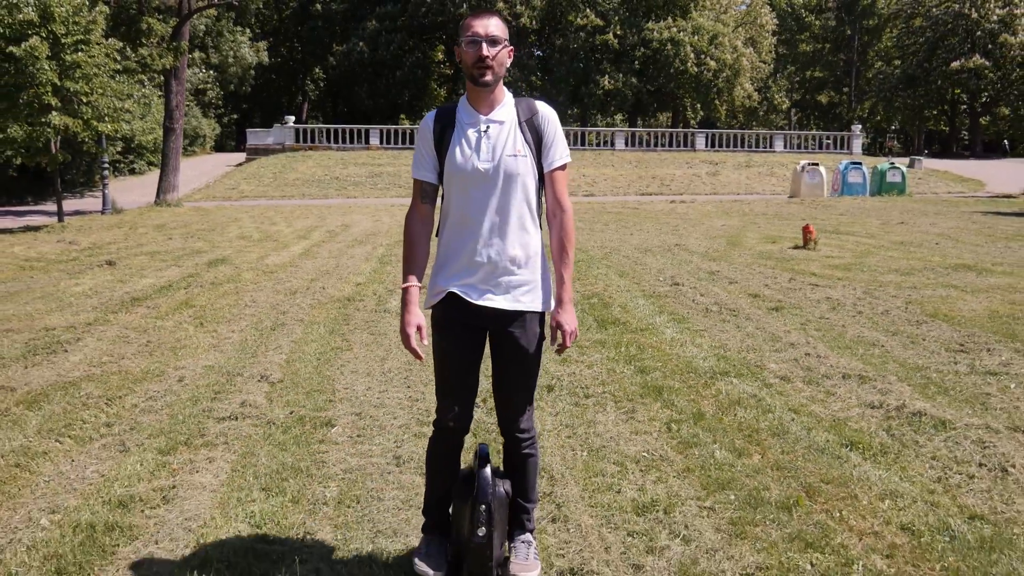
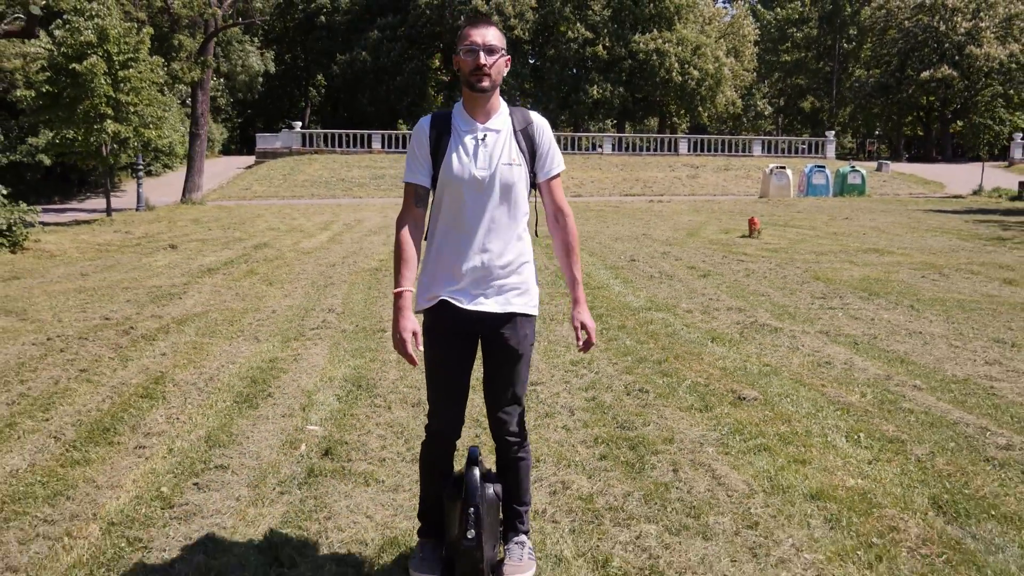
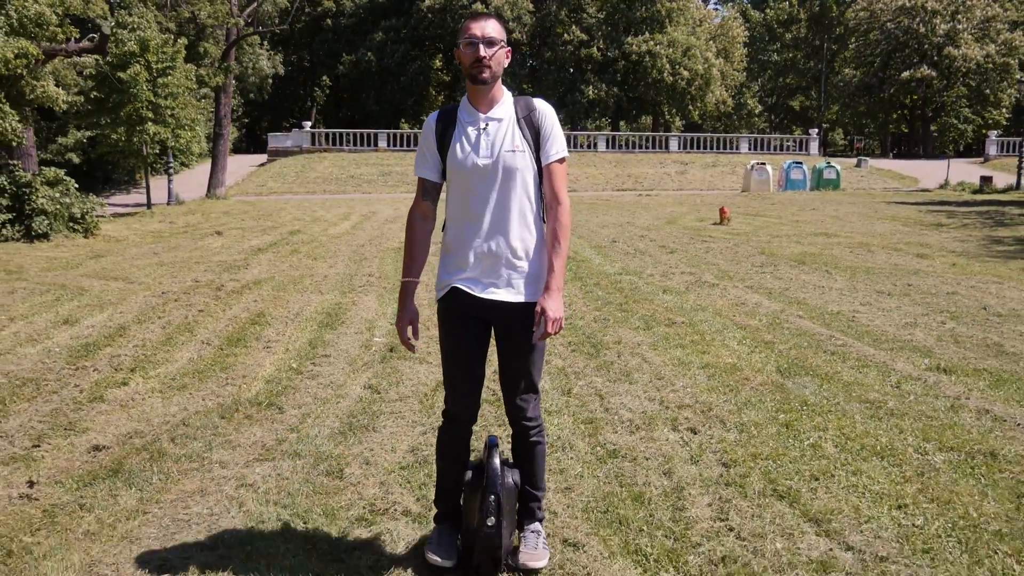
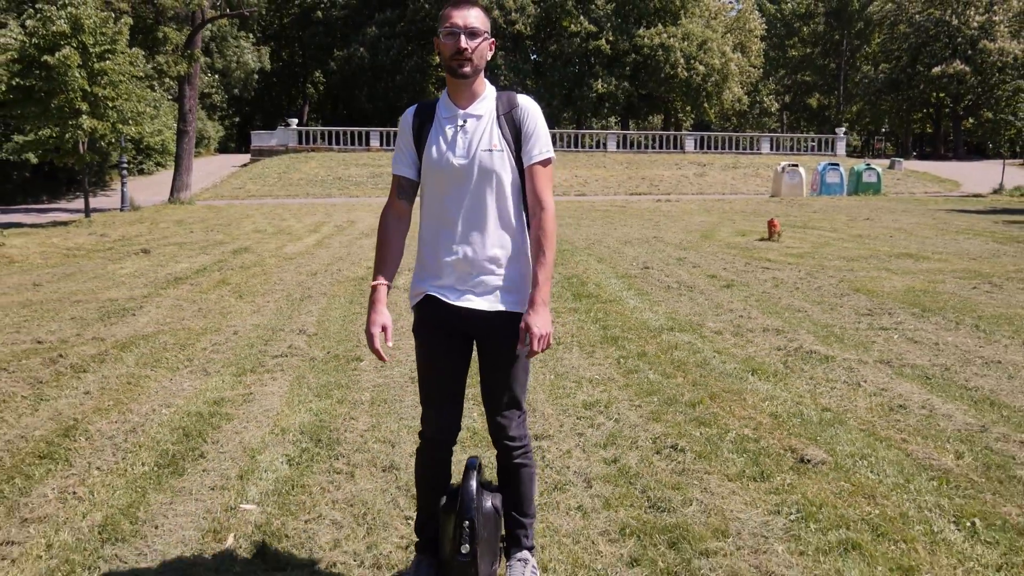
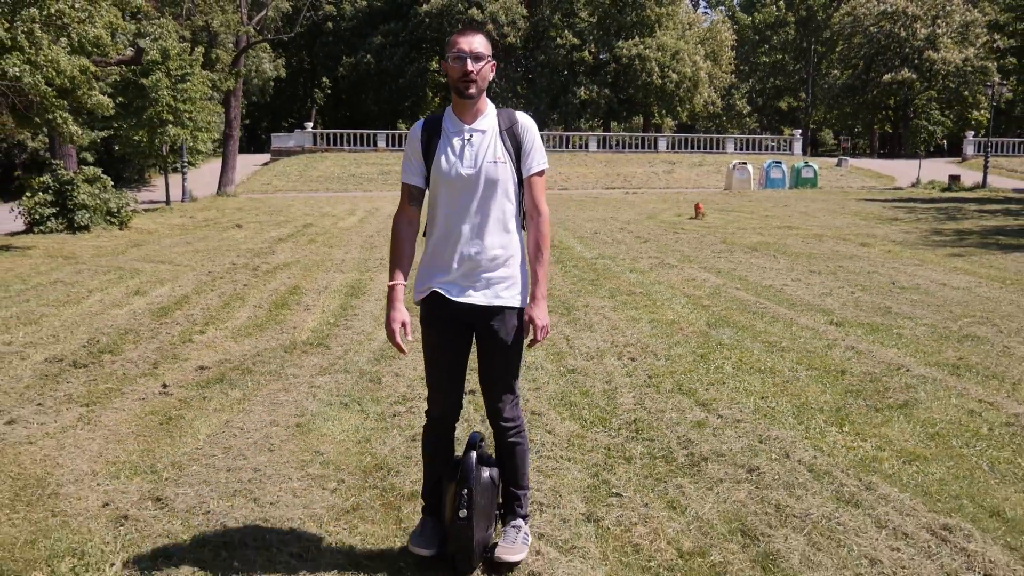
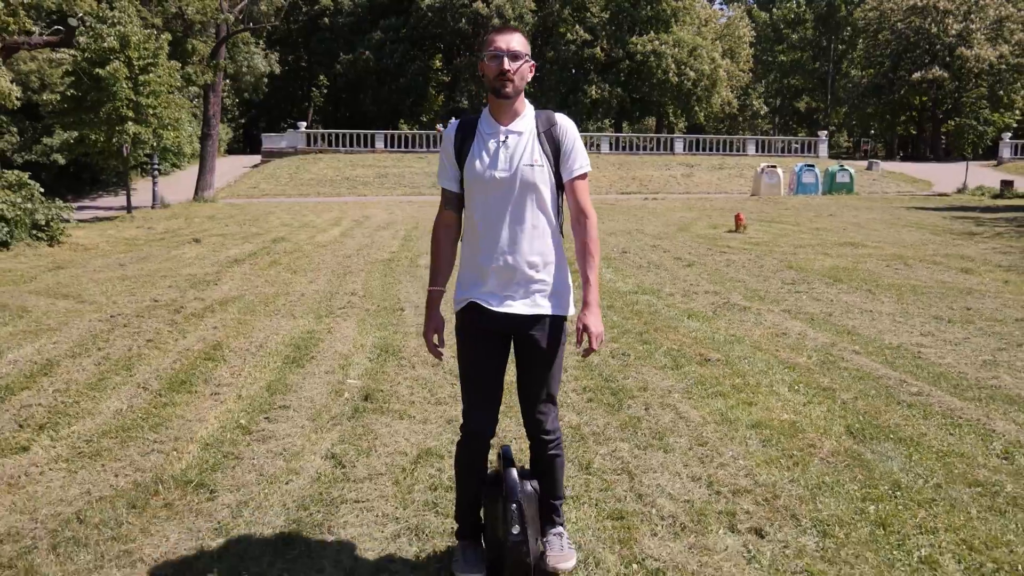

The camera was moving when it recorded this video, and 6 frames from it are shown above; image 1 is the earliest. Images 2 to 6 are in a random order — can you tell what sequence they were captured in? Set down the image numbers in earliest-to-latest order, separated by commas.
4, 2, 6, 3, 5
